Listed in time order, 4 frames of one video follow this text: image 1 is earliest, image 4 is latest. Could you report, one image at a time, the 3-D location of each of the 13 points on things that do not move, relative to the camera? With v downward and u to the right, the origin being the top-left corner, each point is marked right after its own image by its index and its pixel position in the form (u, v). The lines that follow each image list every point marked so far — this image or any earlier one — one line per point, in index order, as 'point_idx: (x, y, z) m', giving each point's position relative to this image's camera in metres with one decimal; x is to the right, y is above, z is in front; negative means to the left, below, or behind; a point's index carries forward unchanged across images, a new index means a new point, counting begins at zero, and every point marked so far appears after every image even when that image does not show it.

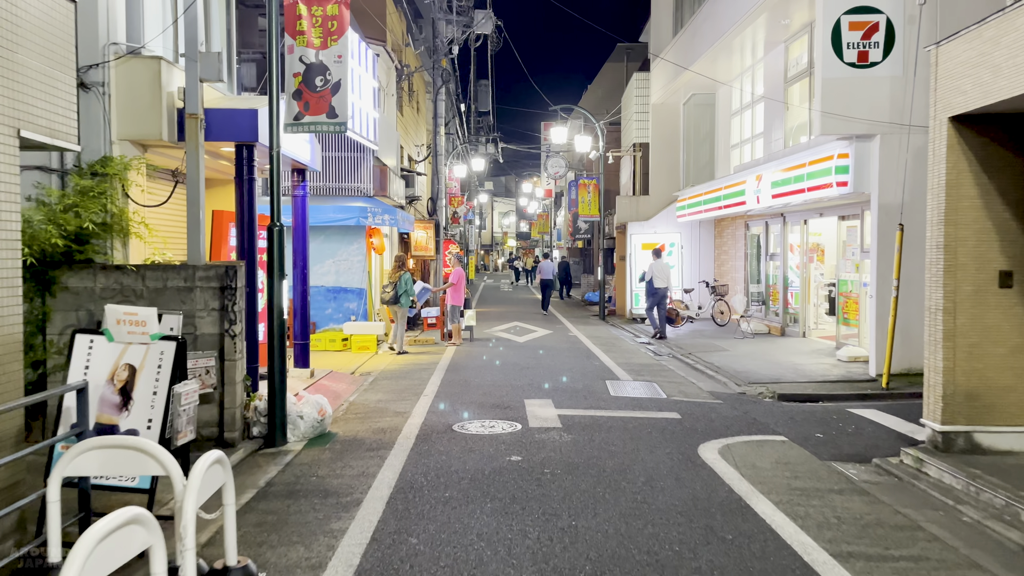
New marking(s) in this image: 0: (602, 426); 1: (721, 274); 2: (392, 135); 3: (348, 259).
0: (+0.8, -1.2, +7.2) m
1: (+4.8, +0.3, +18.5) m
2: (-2.5, +3.1, +16.6) m
3: (-2.9, +0.5, +14.2) m
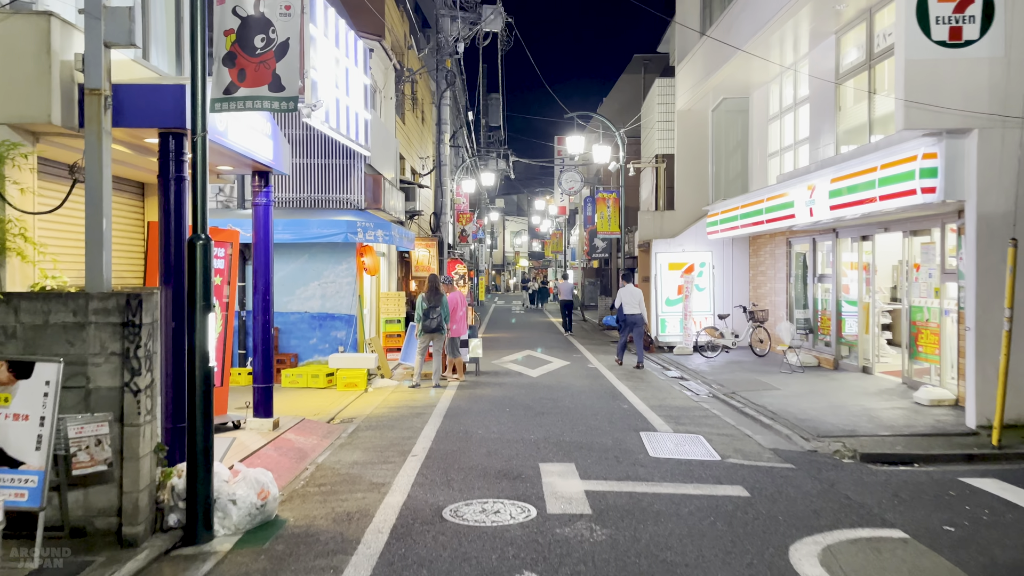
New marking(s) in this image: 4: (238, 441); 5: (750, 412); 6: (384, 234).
0: (+0.9, -1.5, +5.3) m
1: (+5.0, -0.2, +16.5) m
2: (-2.2, +2.7, +14.9) m
3: (-2.7, +0.1, +12.4) m
4: (-2.5, -1.4, +7.3) m
5: (+2.8, -1.4, +9.4) m
6: (-2.0, +0.8, +12.4) m
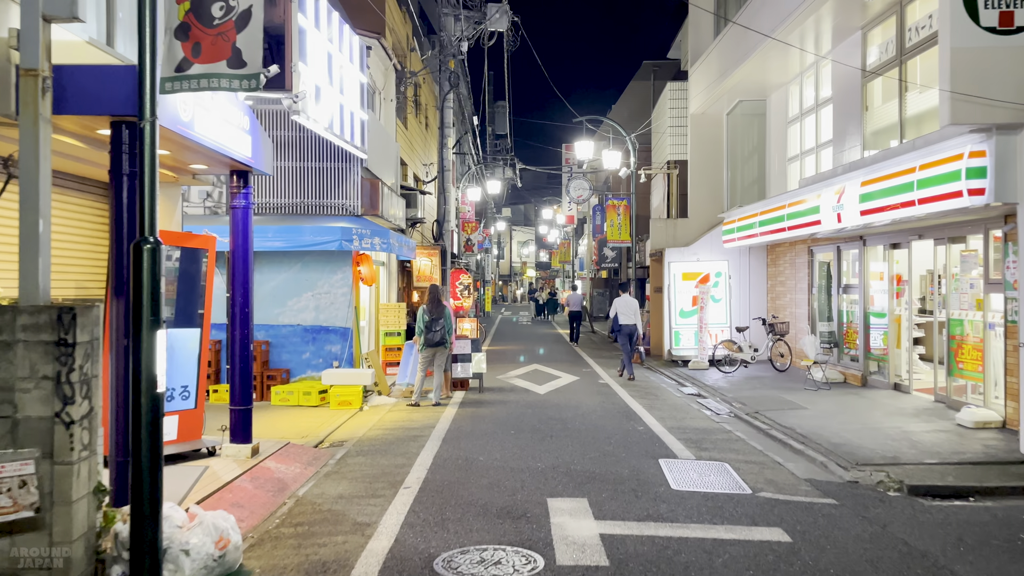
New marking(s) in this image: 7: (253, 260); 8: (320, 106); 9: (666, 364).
0: (+0.9, -1.5, +4.5) m
1: (+5.1, -0.4, +15.7) m
2: (-2.1, +2.5, +14.2) m
3: (-2.6, -0.1, +11.6) m
4: (-2.4, -1.5, +6.5) m
5: (+2.8, -1.6, +8.6) m
6: (-1.9, +0.7, +11.7) m
7: (-2.2, +0.2, +7.0) m
8: (-2.2, +2.1, +9.3) m
9: (+3.1, -1.5, +16.1) m
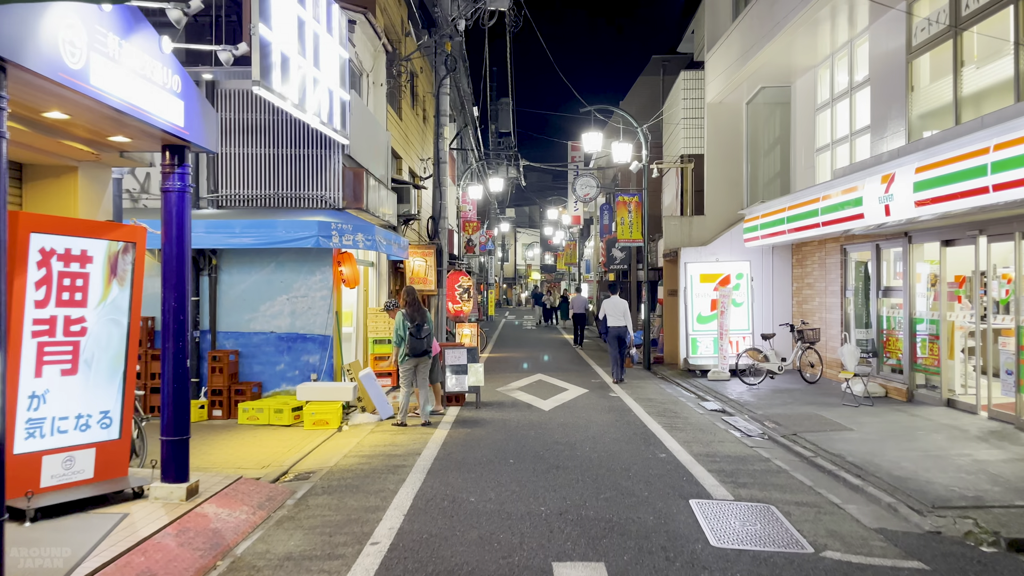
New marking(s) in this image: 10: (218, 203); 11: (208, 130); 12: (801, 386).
0: (+0.9, -1.5, +3.1) m
1: (+5.2, -0.5, +14.3) m
2: (-2.1, +2.4, +12.9) m
3: (-2.6, -0.1, +10.3) m
4: (-2.5, -1.5, +5.2) m
5: (+2.8, -1.6, +7.3) m
6: (-1.9, +0.6, +10.4) m
7: (-2.3, +0.2, +5.7) m
8: (-2.2, +2.1, +8.0) m
9: (+3.1, -1.6, +14.7) m
10: (-3.7, +1.1, +10.1) m
11: (-2.2, +1.2, +5.9) m
12: (+4.5, -1.5, +12.5) m
